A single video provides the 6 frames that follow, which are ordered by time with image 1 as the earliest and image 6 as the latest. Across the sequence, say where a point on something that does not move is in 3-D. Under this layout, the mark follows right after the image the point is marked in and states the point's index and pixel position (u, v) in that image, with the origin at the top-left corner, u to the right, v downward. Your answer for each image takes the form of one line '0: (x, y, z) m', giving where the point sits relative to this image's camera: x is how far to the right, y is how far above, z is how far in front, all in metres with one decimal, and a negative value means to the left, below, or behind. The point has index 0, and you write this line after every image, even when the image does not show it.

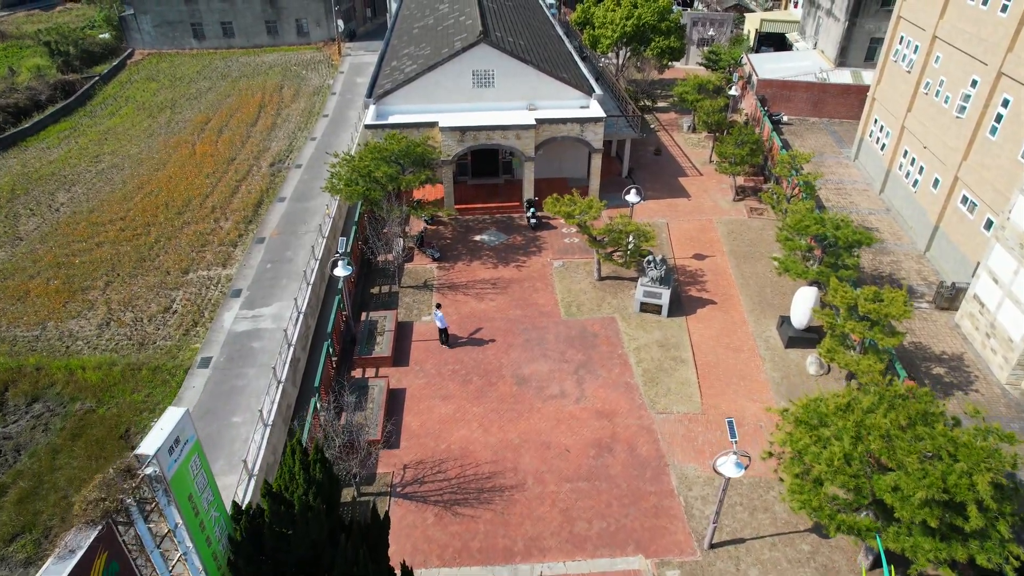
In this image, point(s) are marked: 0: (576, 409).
0: (+1.8, -3.5, +19.7) m
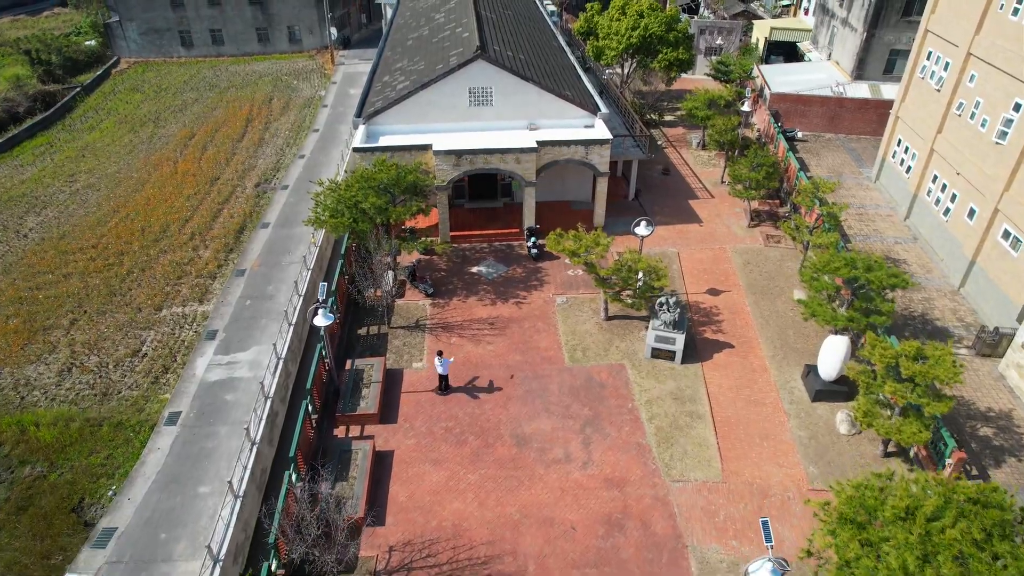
0: (+1.8, -4.9, +17.6) m
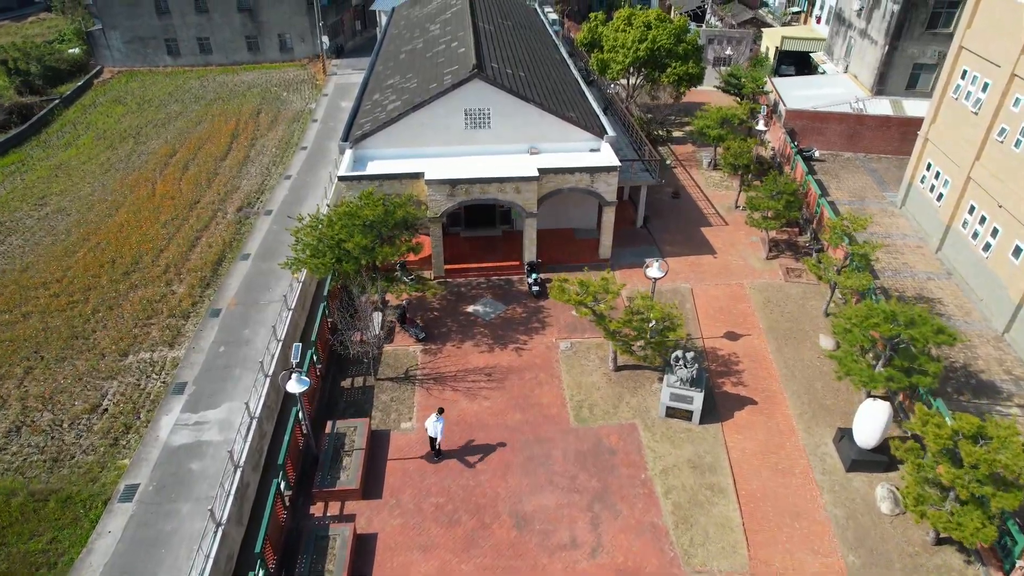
0: (+1.8, -6.3, +15.5) m
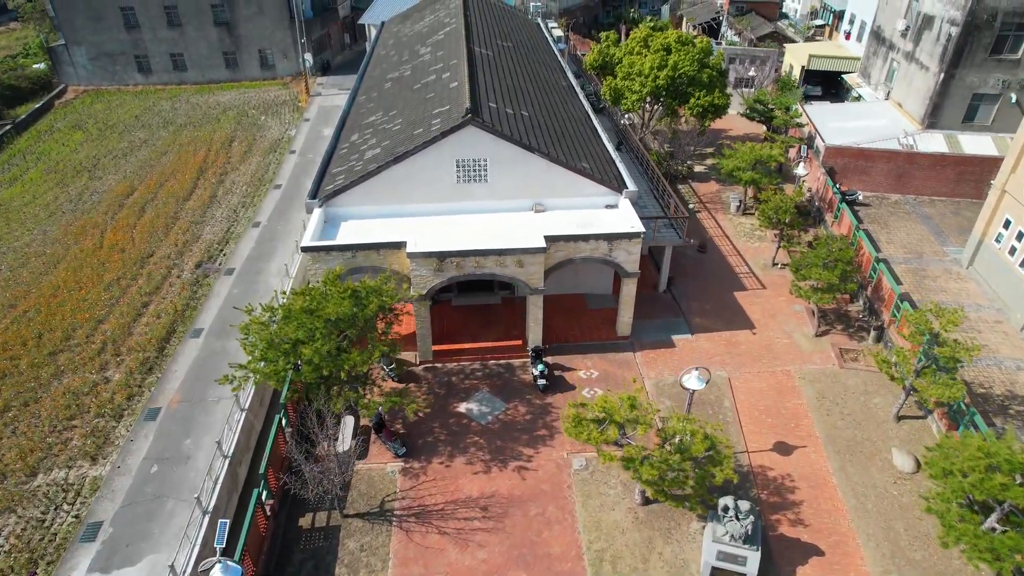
0: (+1.8, -9.1, +11.2) m
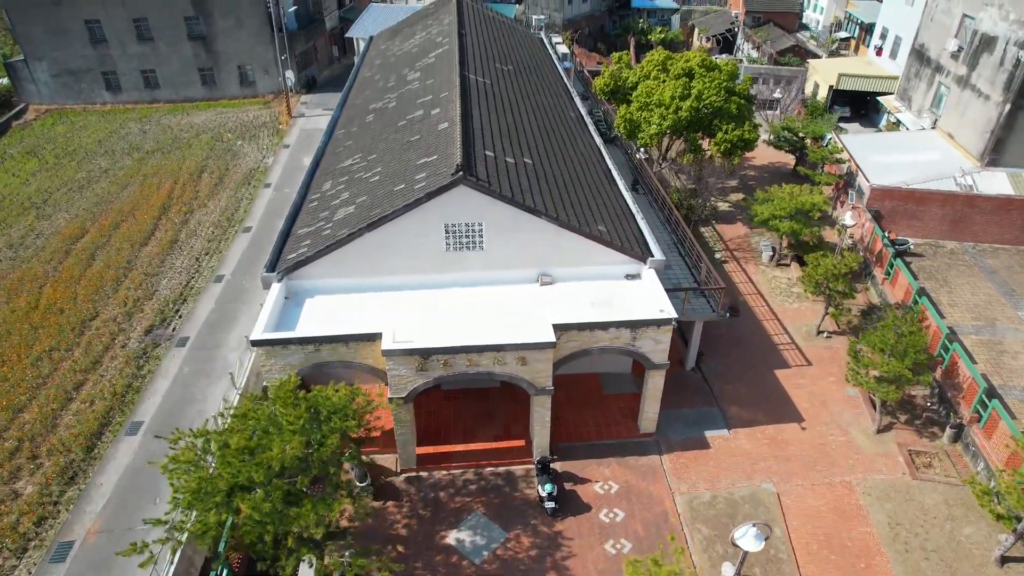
0: (+1.9, -11.5, +7.3) m
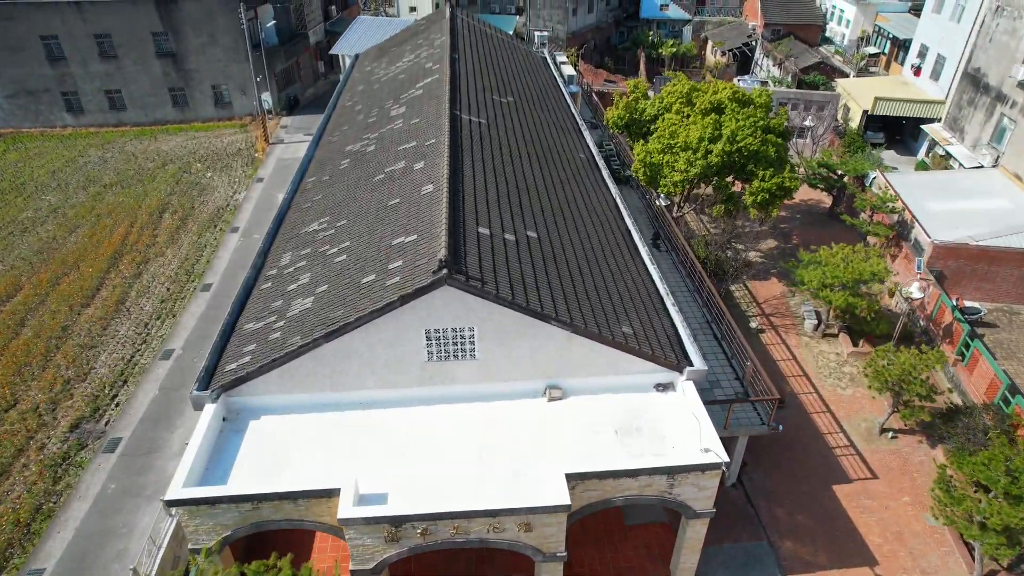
0: (+1.9, -14.1, +3.3) m
